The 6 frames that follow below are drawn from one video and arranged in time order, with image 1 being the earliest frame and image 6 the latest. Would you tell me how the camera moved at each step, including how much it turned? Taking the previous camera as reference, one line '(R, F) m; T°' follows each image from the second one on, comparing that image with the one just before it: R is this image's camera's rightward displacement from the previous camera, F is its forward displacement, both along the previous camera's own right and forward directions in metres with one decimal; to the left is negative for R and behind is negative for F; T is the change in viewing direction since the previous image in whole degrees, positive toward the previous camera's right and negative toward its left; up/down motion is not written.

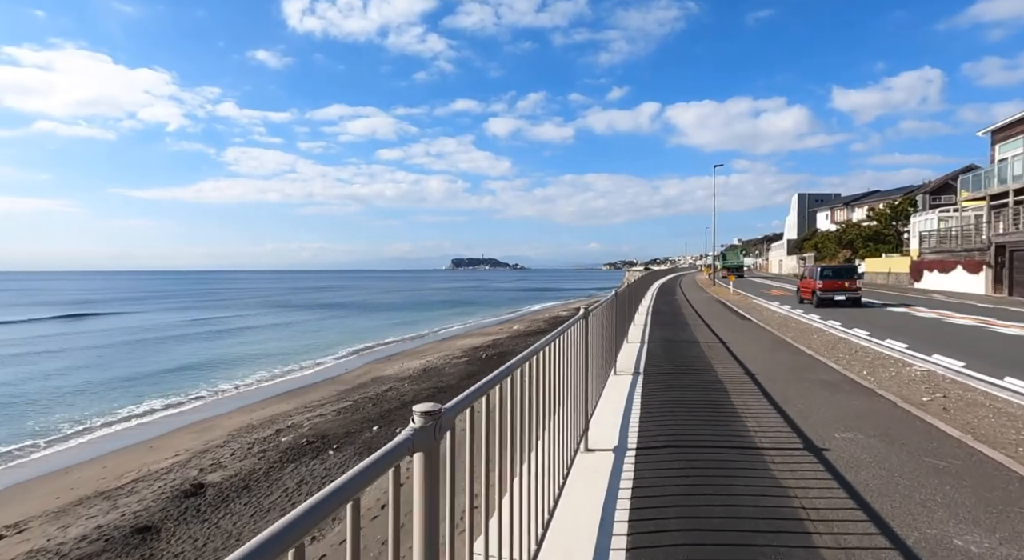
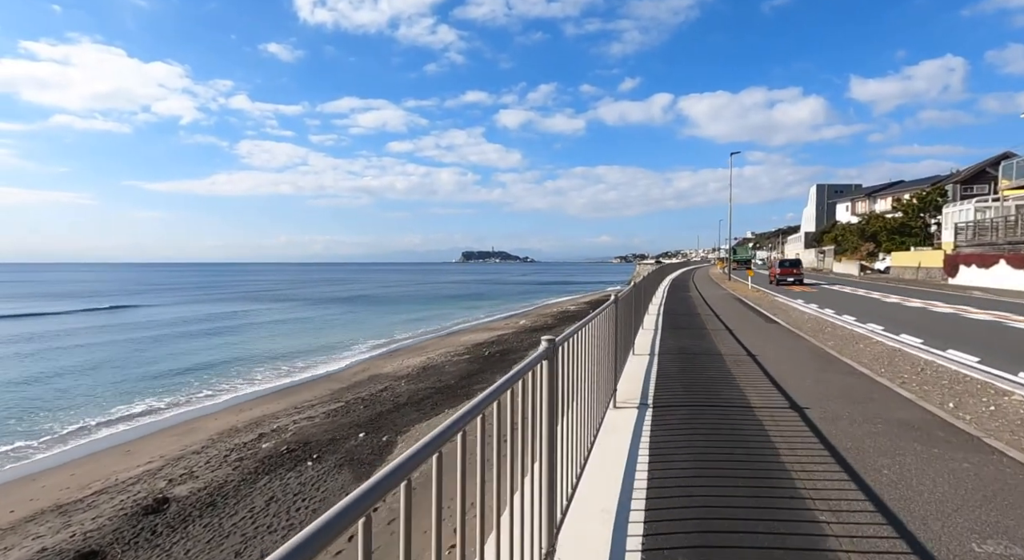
(+0.2, +0.9) m; -1°
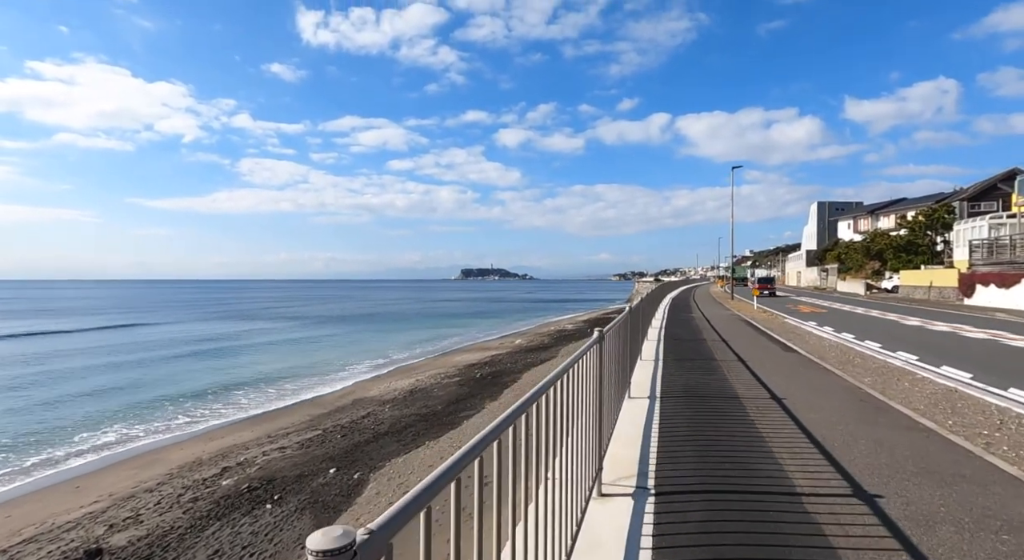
(+0.2, +0.8) m; 0°
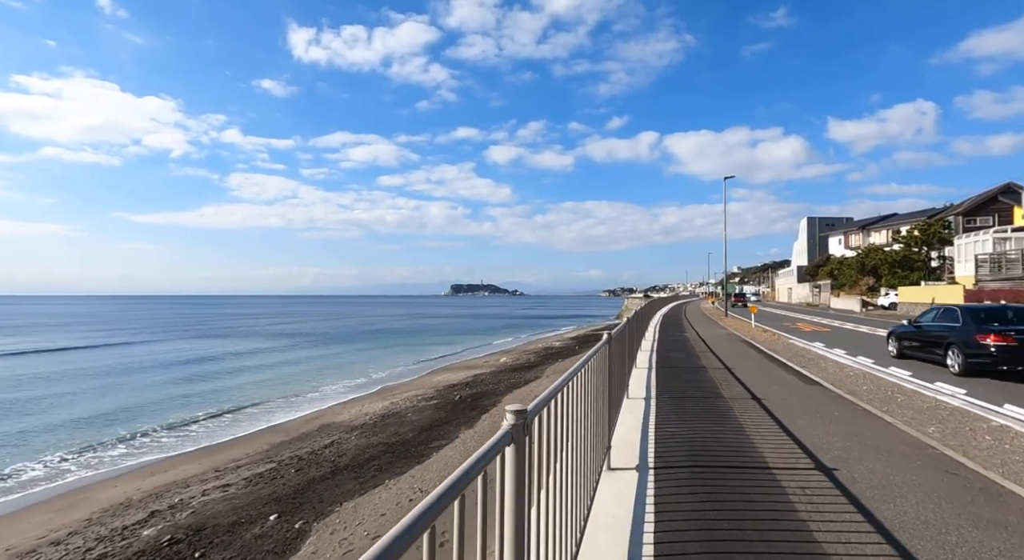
(+0.3, +1.1) m; +1°
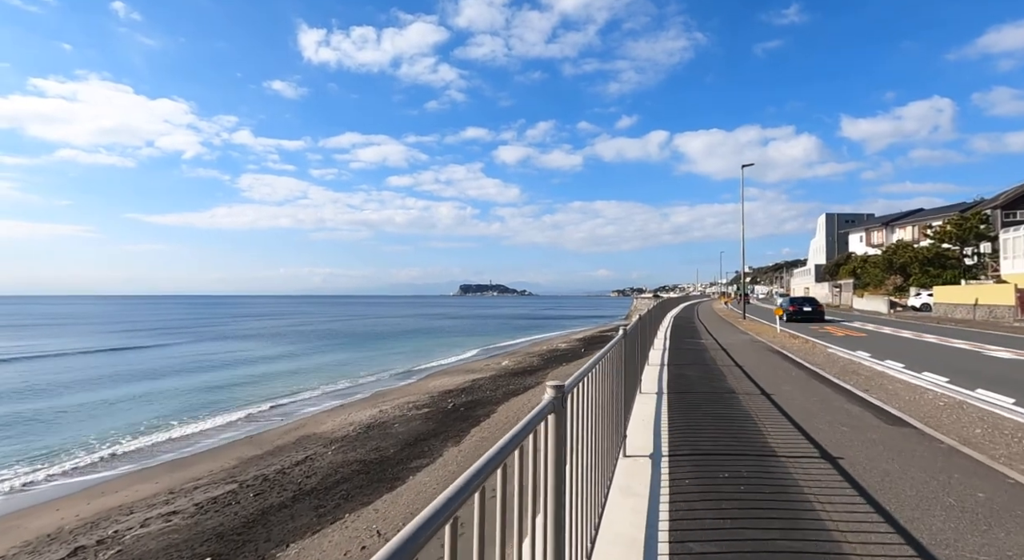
(+0.3, +1.4) m; -1°
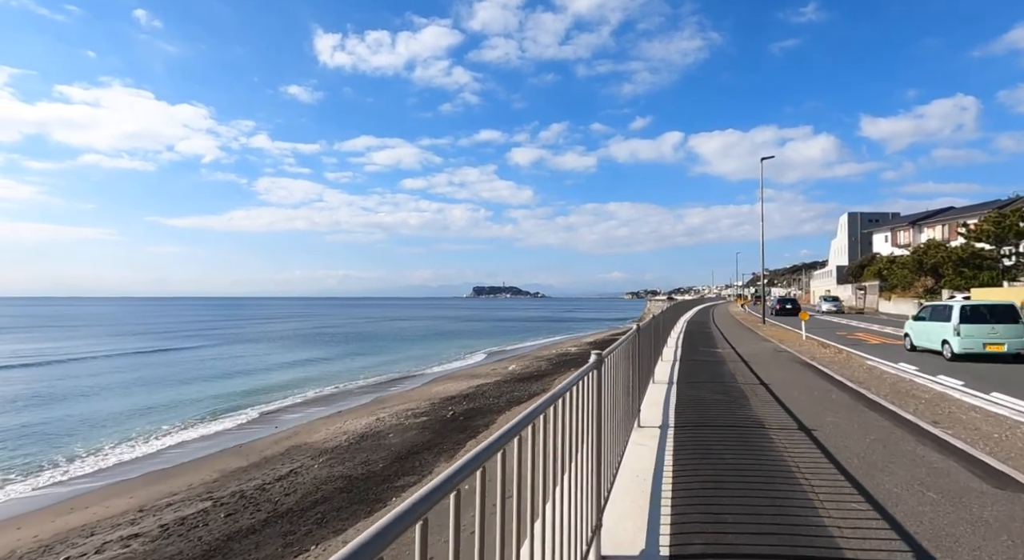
(+0.3, +0.9) m; -1°
